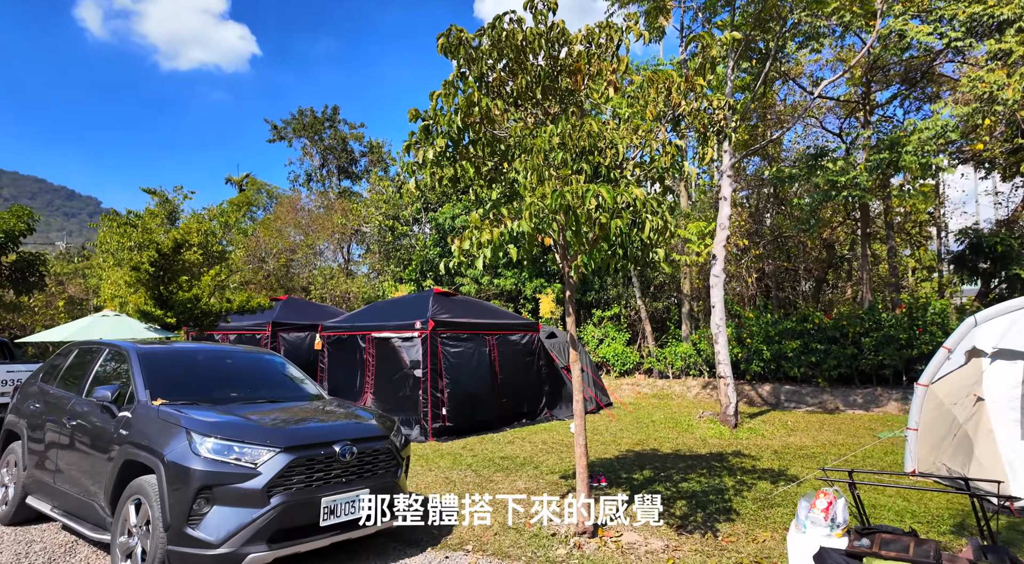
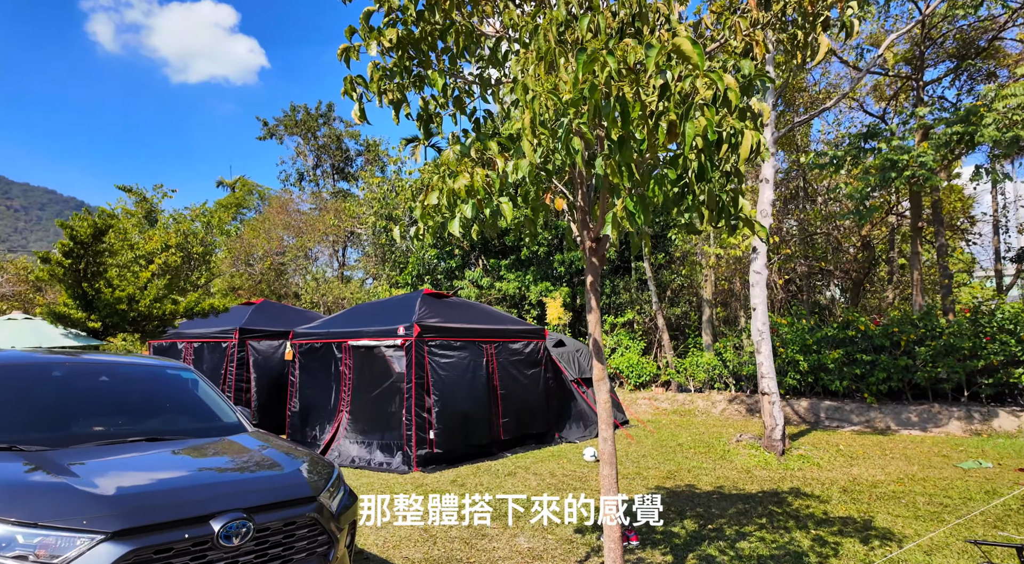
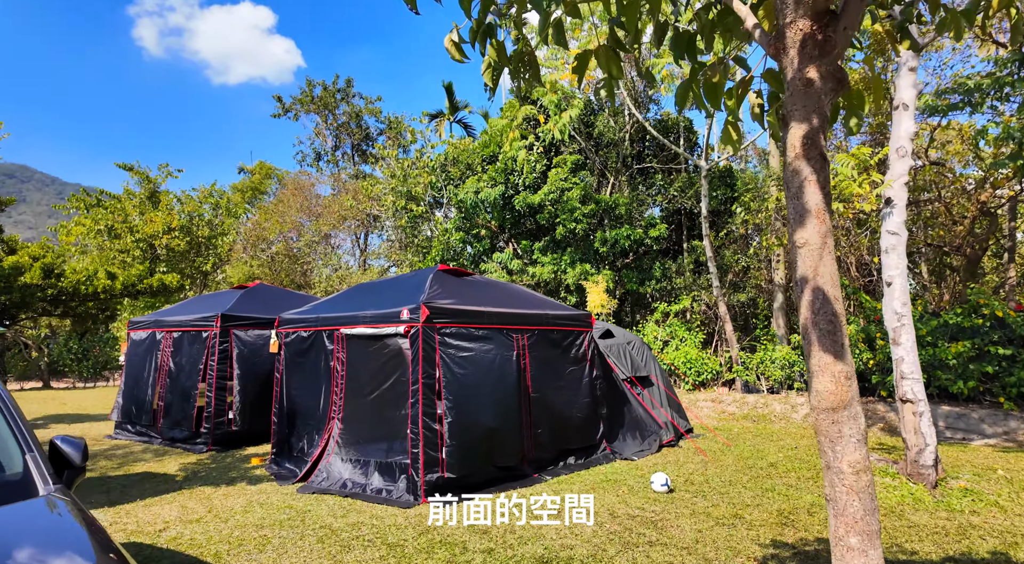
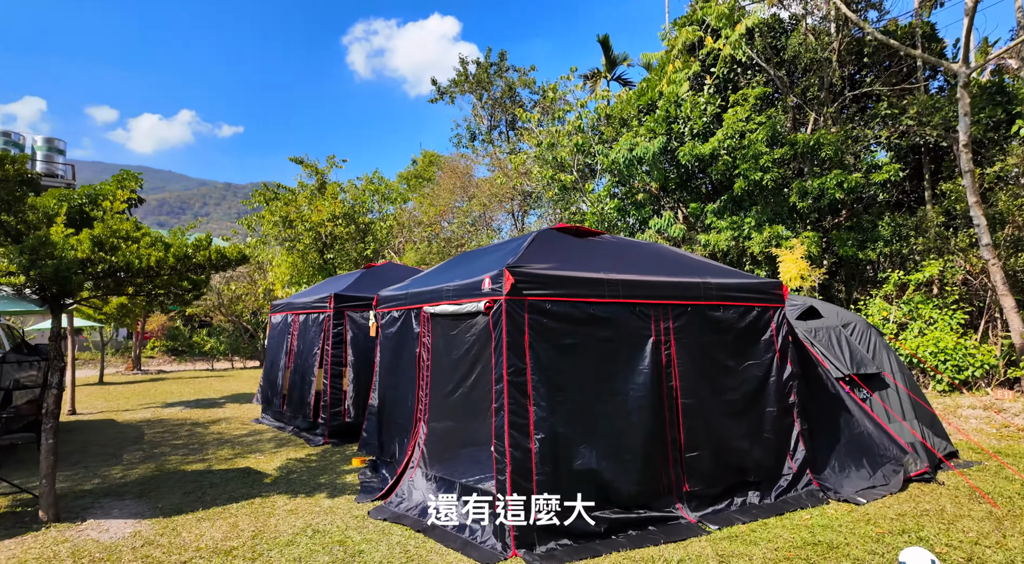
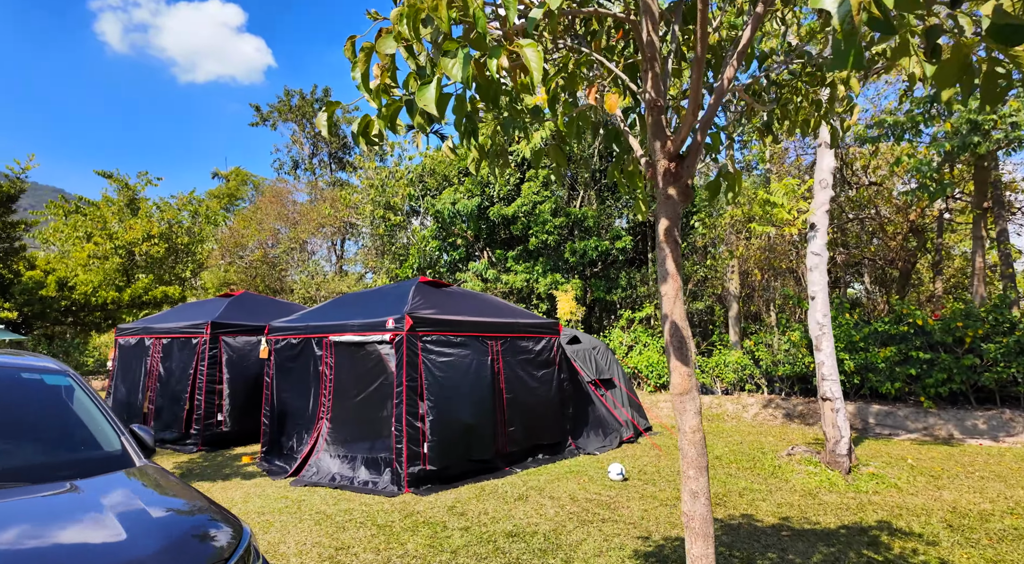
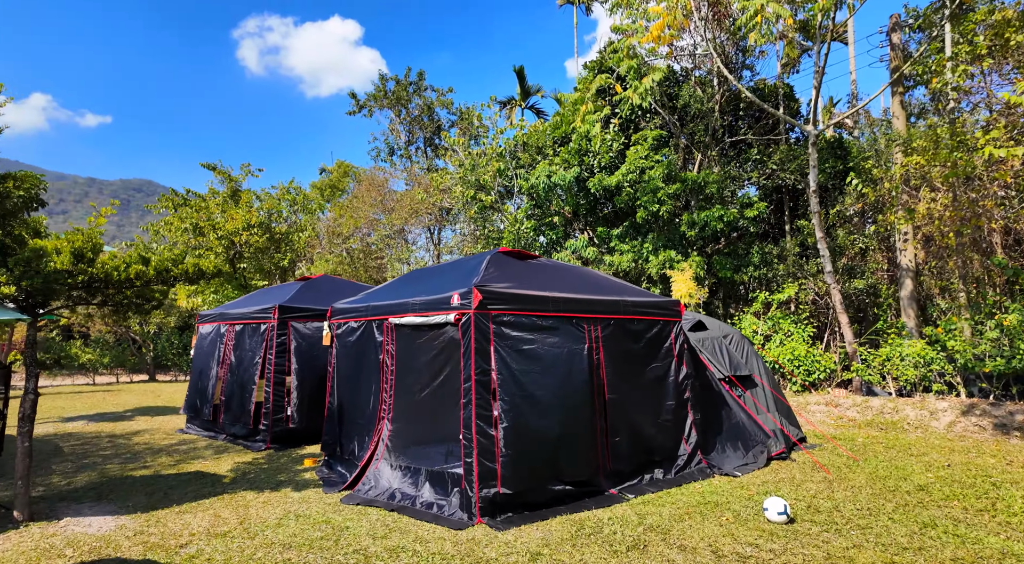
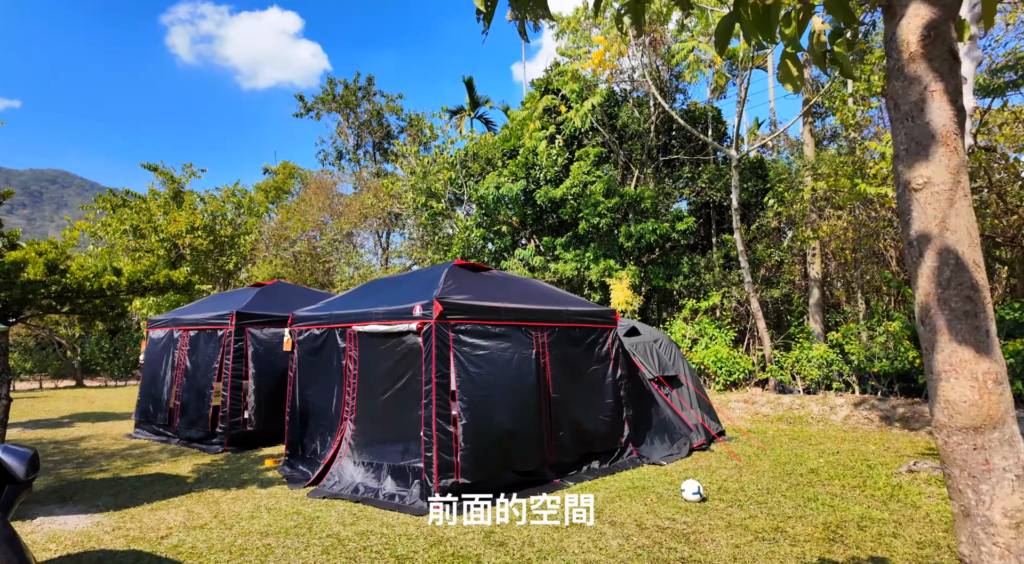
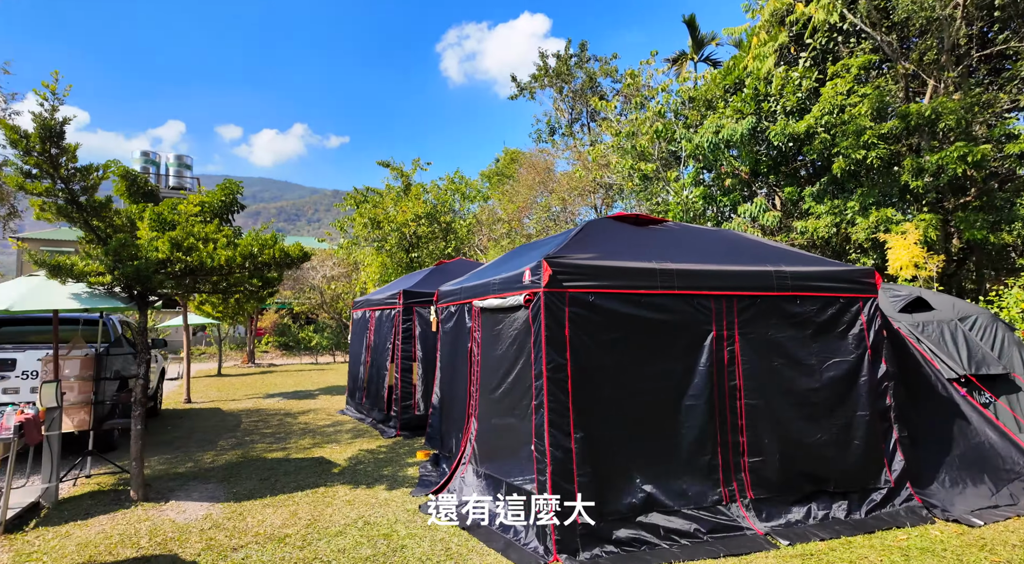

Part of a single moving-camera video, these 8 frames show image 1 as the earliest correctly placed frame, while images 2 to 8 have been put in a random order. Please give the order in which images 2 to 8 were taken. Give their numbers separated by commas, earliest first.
2, 5, 3, 7, 6, 4, 8
